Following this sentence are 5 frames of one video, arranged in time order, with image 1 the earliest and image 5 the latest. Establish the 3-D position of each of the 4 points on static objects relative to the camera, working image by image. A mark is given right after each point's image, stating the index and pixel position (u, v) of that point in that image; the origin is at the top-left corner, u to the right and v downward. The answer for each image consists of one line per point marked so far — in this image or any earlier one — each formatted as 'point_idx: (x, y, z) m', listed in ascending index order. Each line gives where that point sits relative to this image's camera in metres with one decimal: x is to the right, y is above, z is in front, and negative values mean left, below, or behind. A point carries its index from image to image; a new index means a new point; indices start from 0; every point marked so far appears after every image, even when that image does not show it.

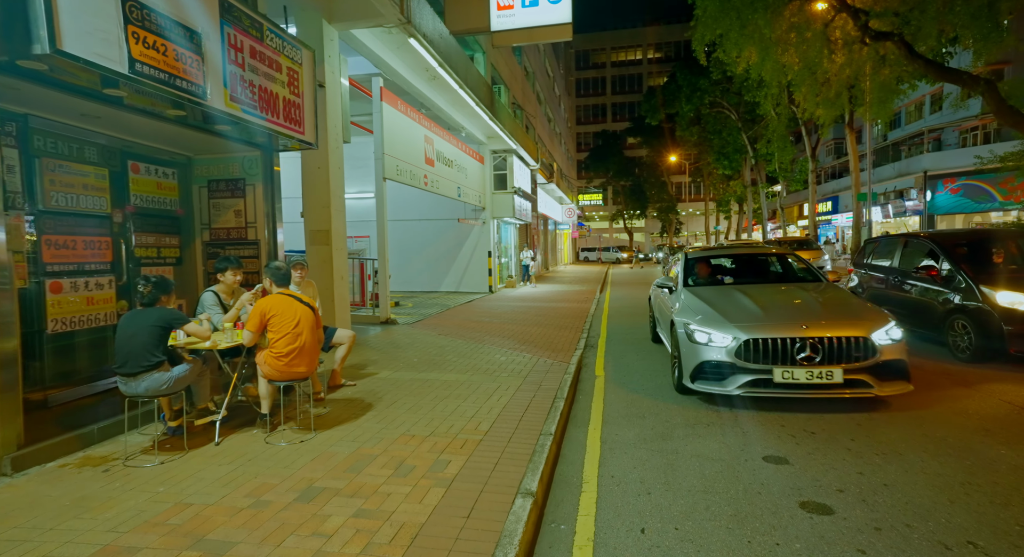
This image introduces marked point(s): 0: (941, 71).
0: (+11.7, +5.7, +14.0) m
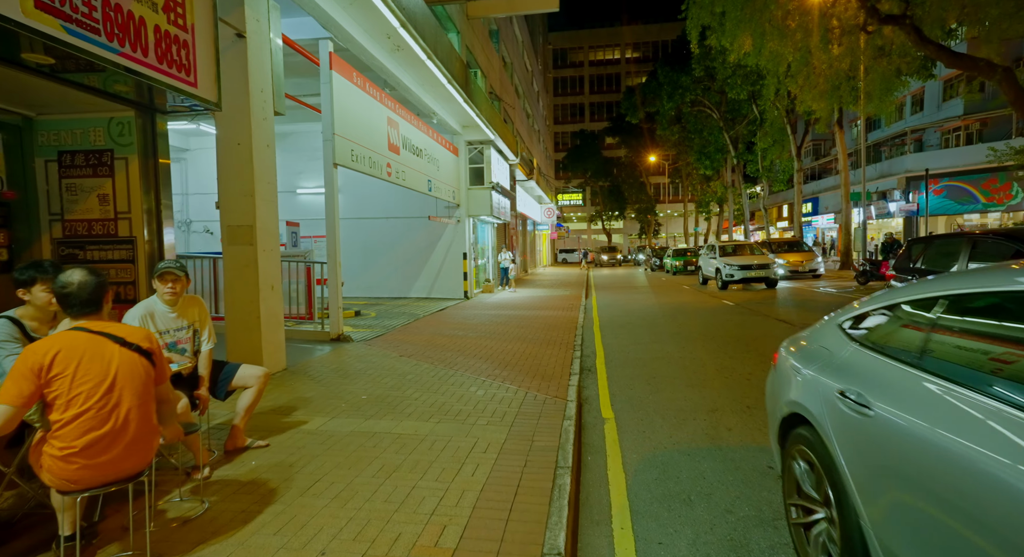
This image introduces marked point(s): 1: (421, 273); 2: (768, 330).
0: (+11.2, +5.6, +12.9) m
1: (-3.2, +0.2, +18.0) m
2: (+5.1, -1.0, +10.2) m
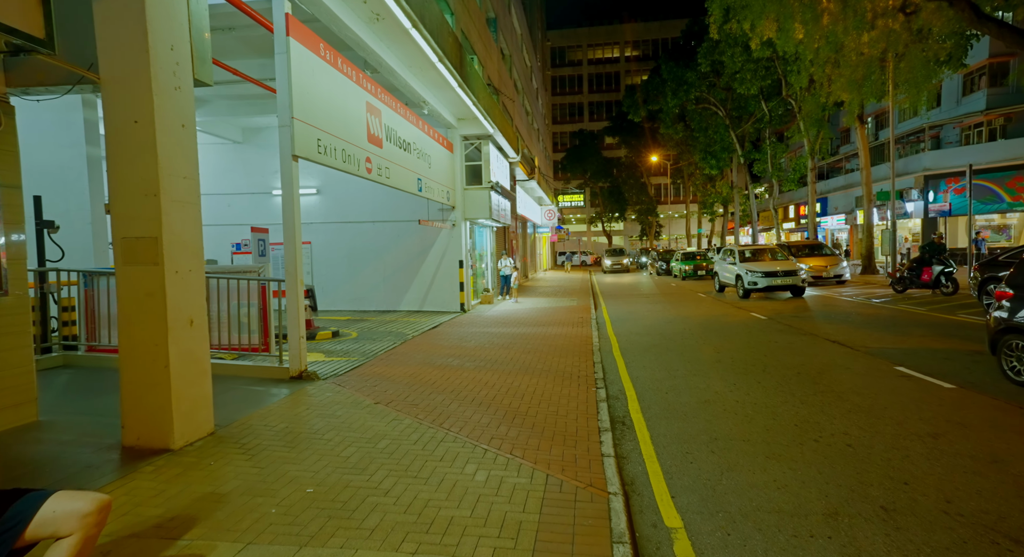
0: (+11.2, +5.3, +11.1) m
1: (-3.2, -0.2, +16.2) m
2: (+5.2, -1.3, +8.5) m
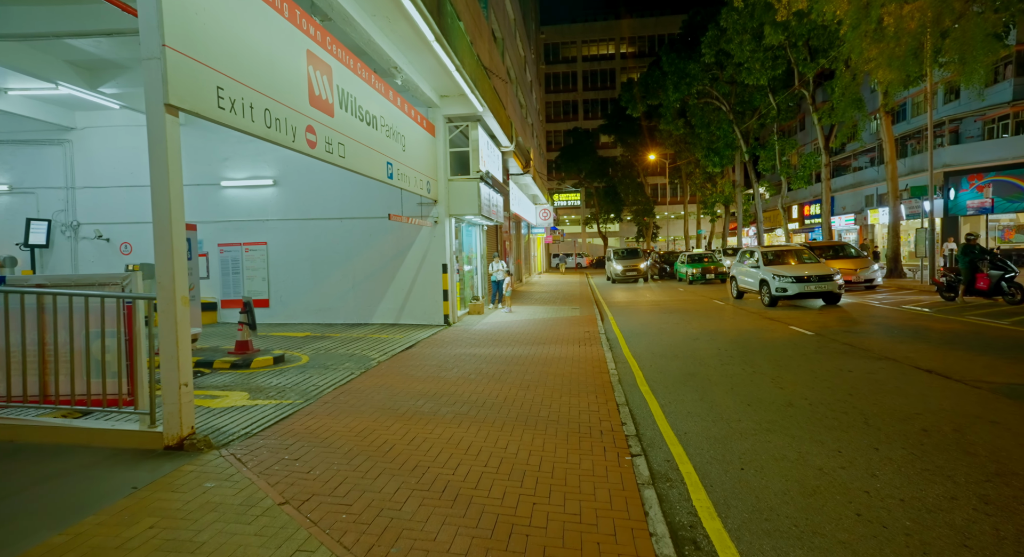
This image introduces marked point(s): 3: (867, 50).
0: (+11.1, +5.2, +8.9) m
1: (-3.4, -0.4, +13.8) m
2: (+5.2, -1.4, +6.1) m
3: (+11.8, +7.6, +17.0) m
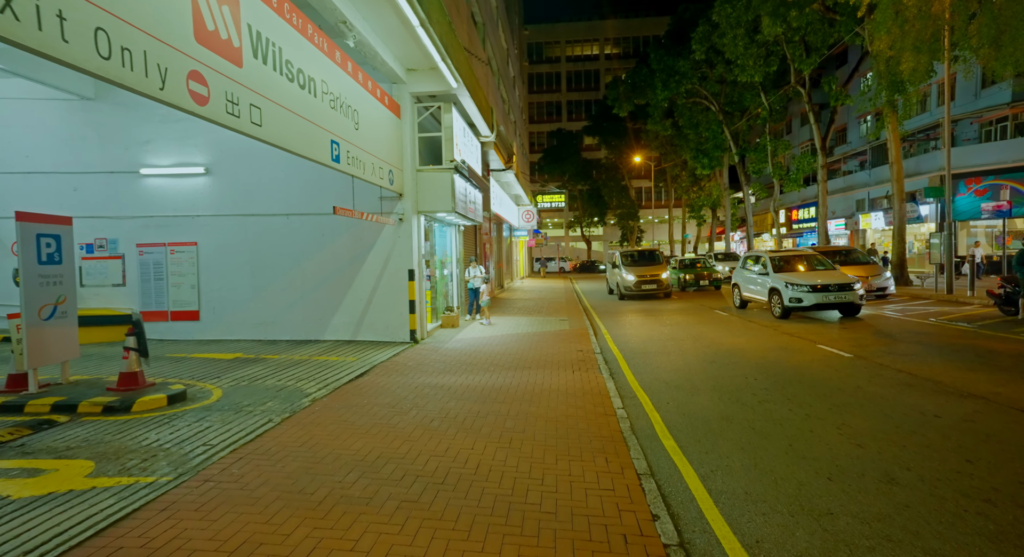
0: (+10.8, +5.0, +7.3) m
1: (-3.8, -0.5, +11.6) m
2: (+4.9, -1.6, +4.2) m
3: (+11.2, +7.3, +15.3) m
